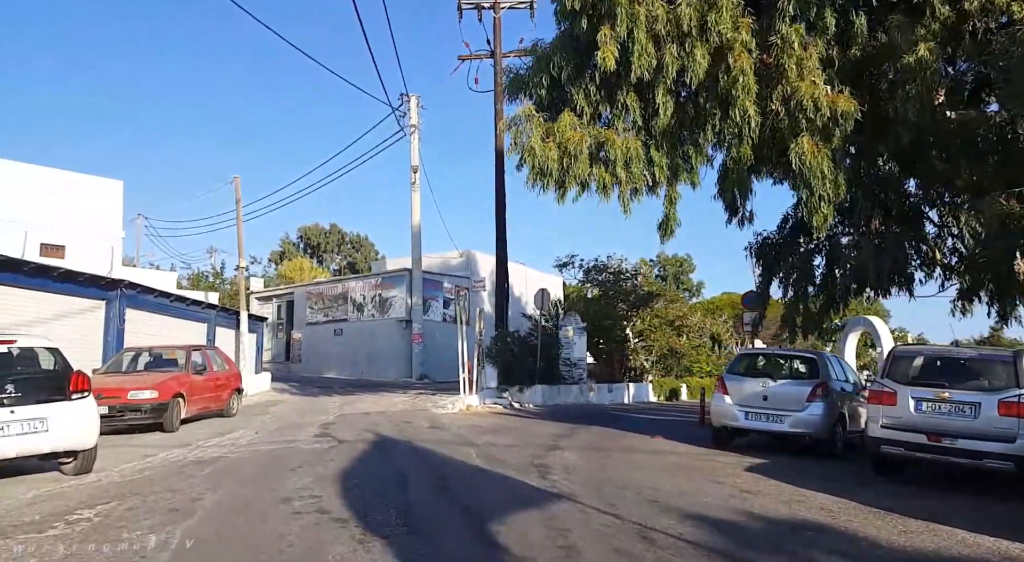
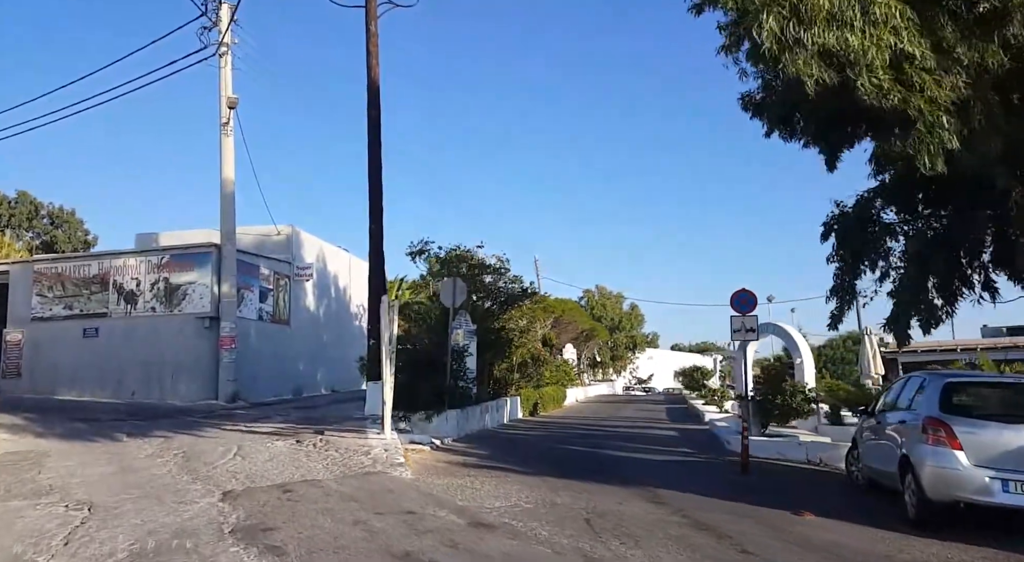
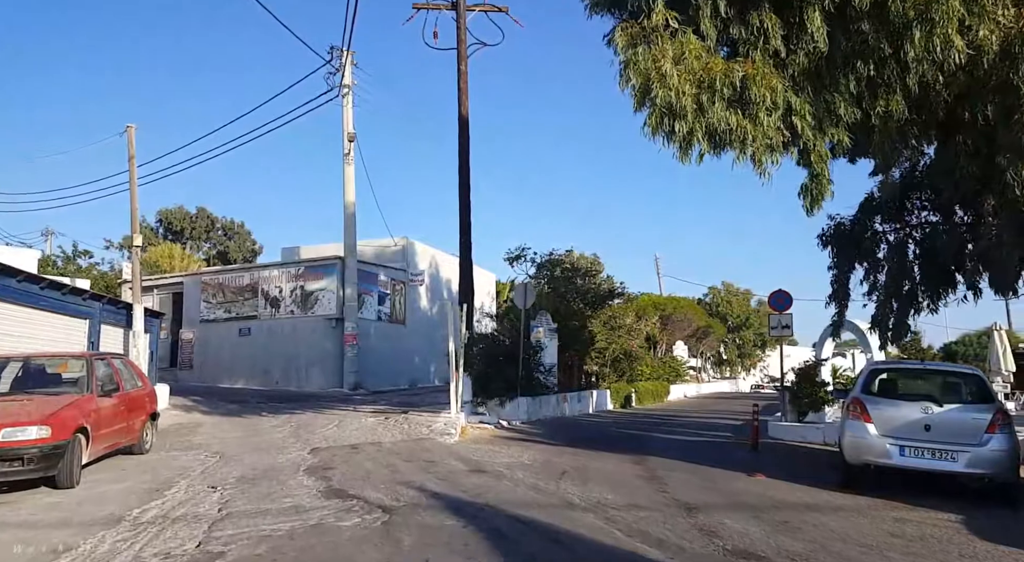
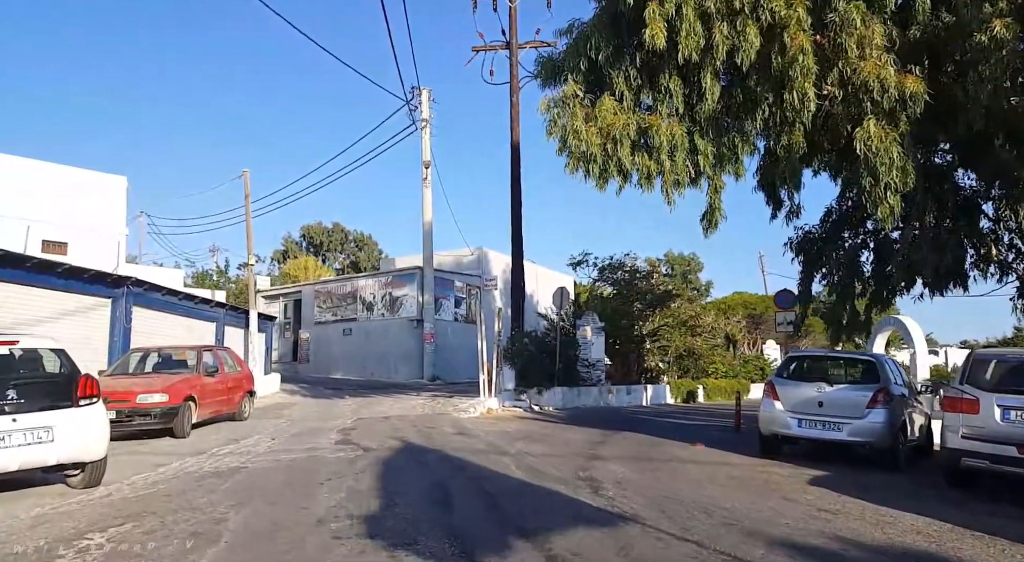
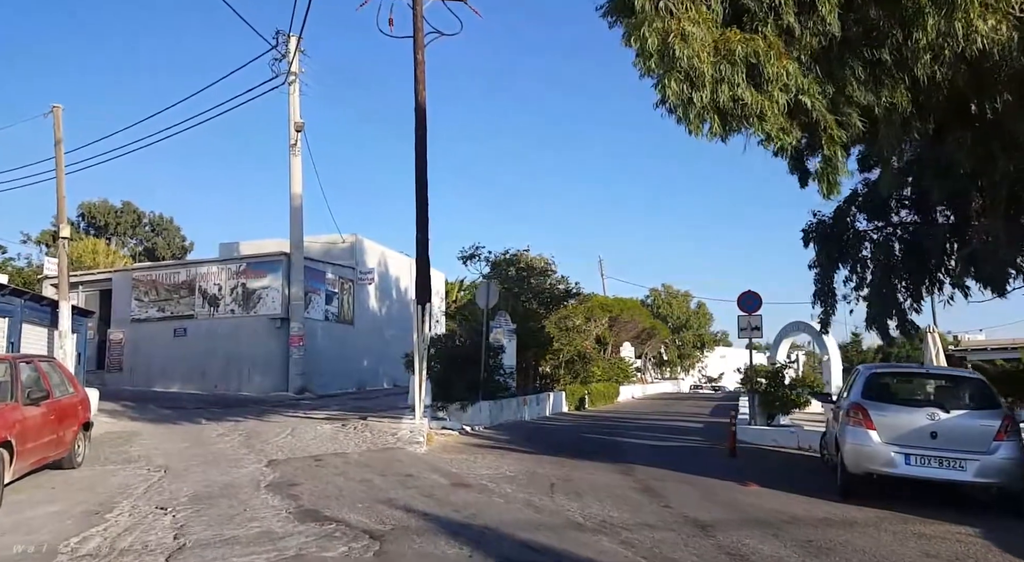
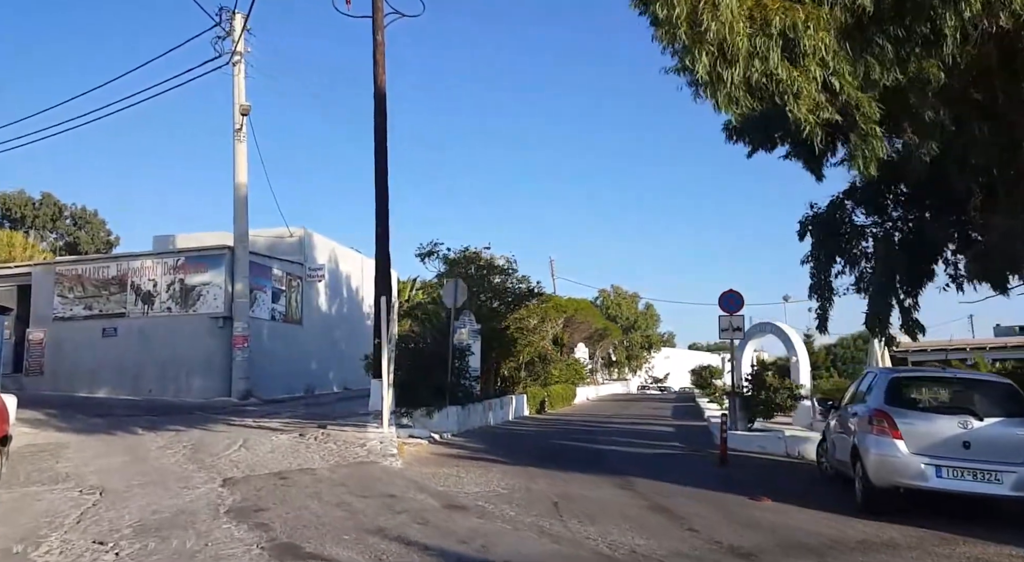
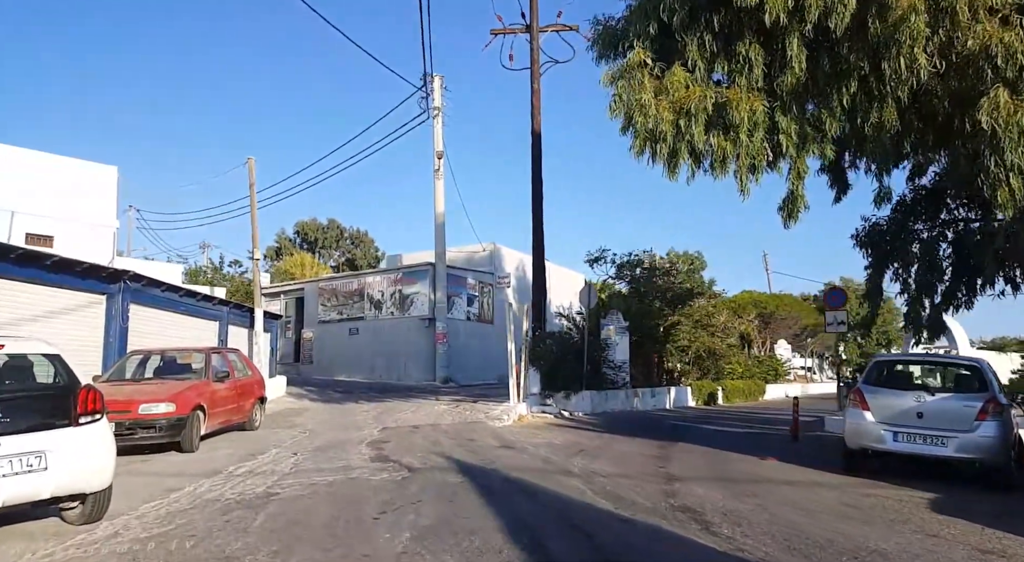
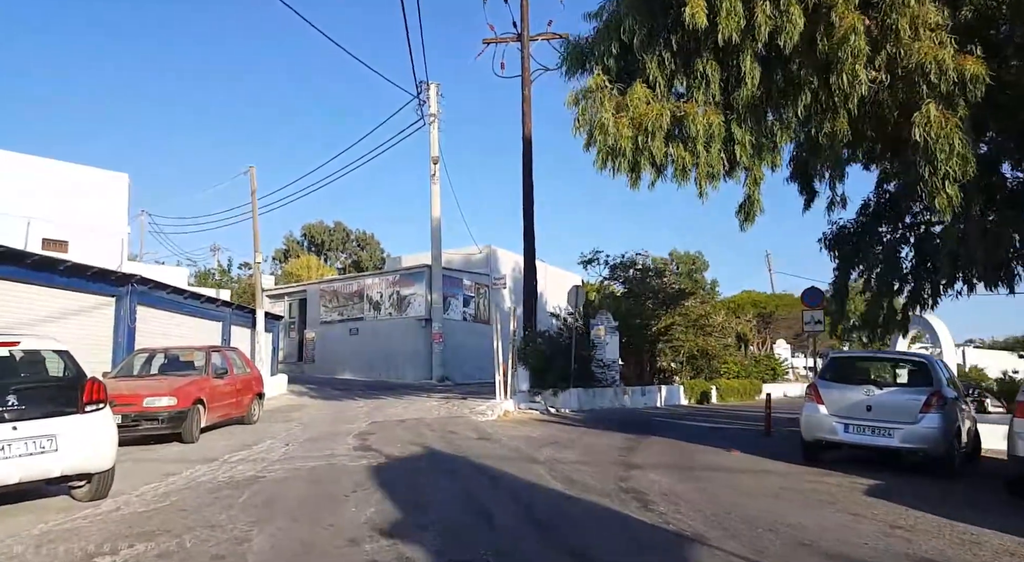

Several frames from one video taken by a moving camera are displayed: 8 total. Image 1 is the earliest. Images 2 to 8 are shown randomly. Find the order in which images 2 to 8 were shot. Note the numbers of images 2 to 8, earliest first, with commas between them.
4, 8, 7, 3, 5, 6, 2
